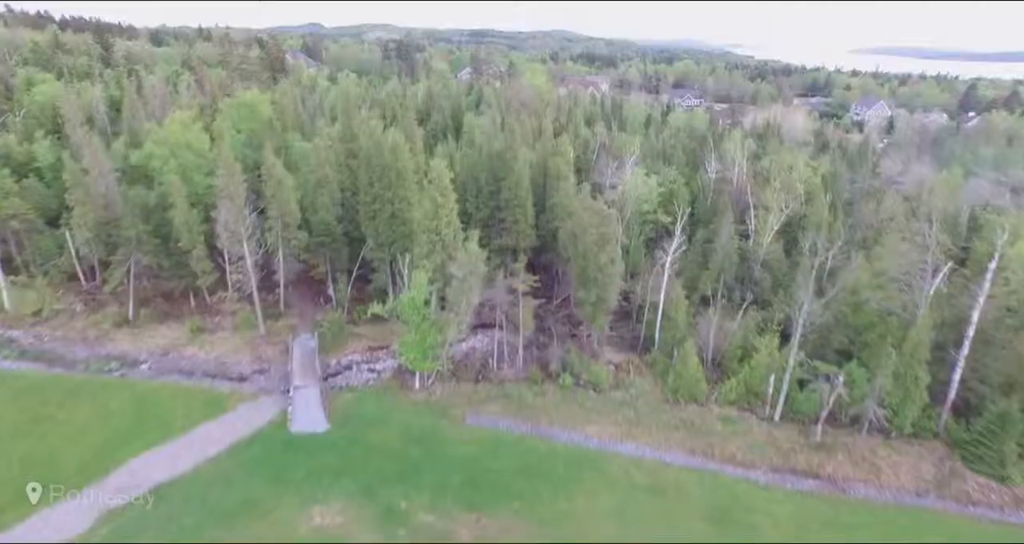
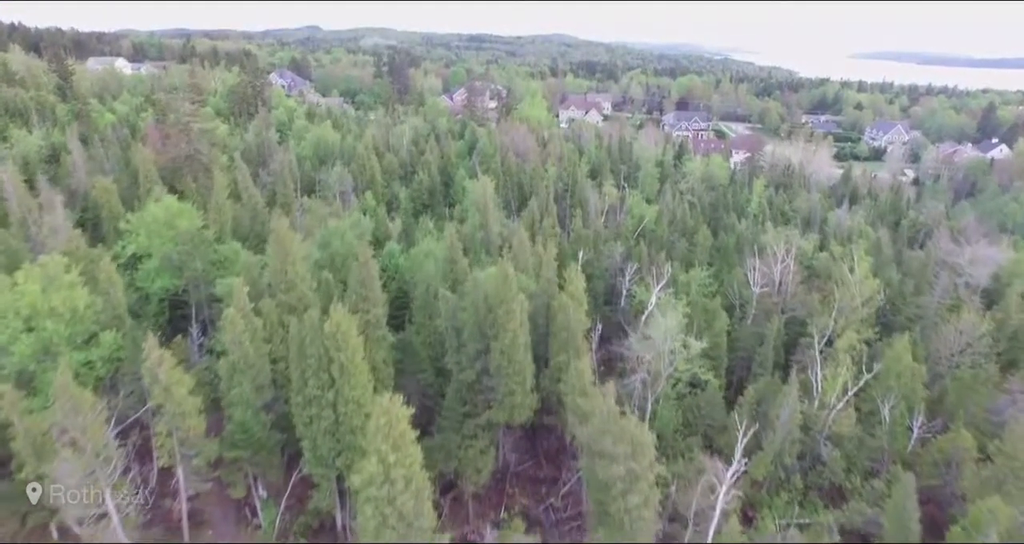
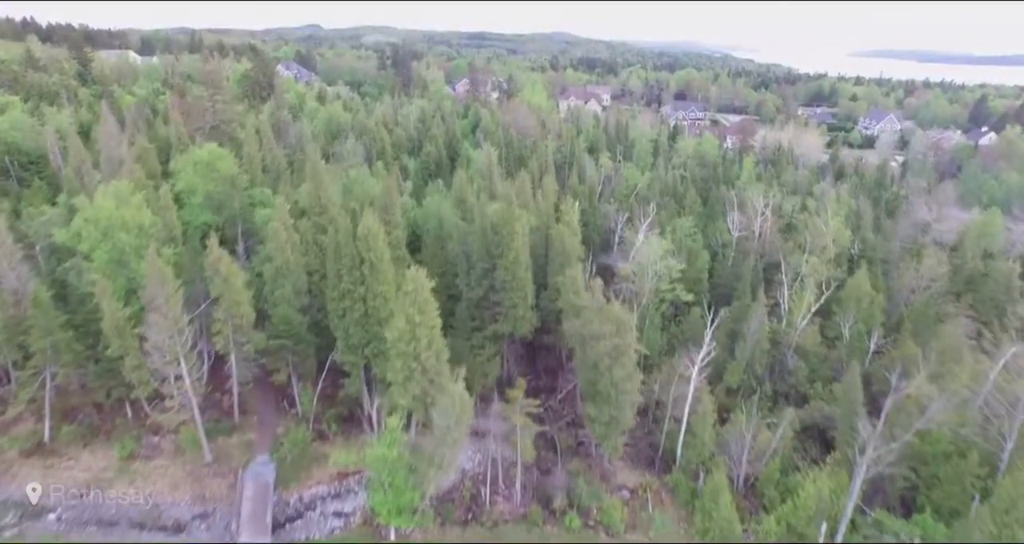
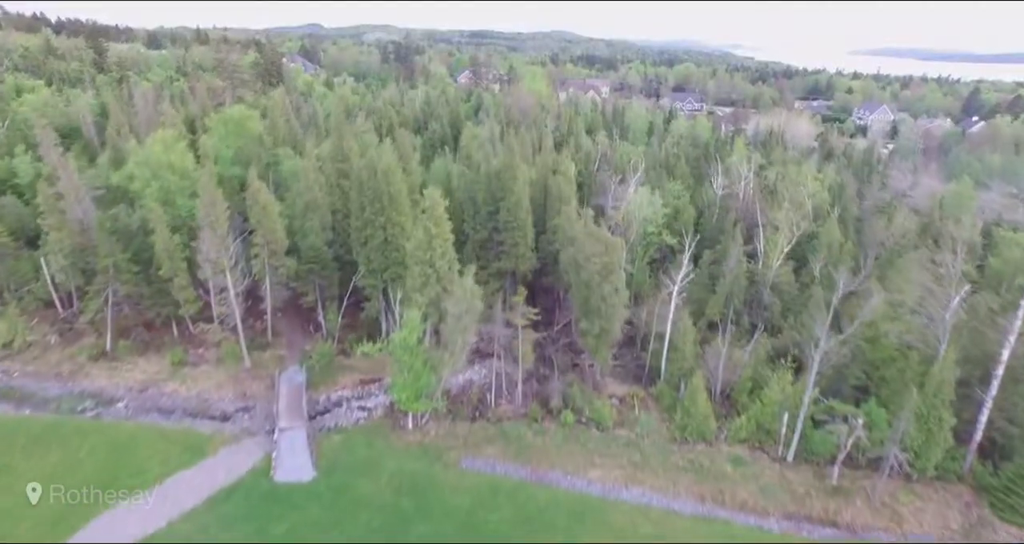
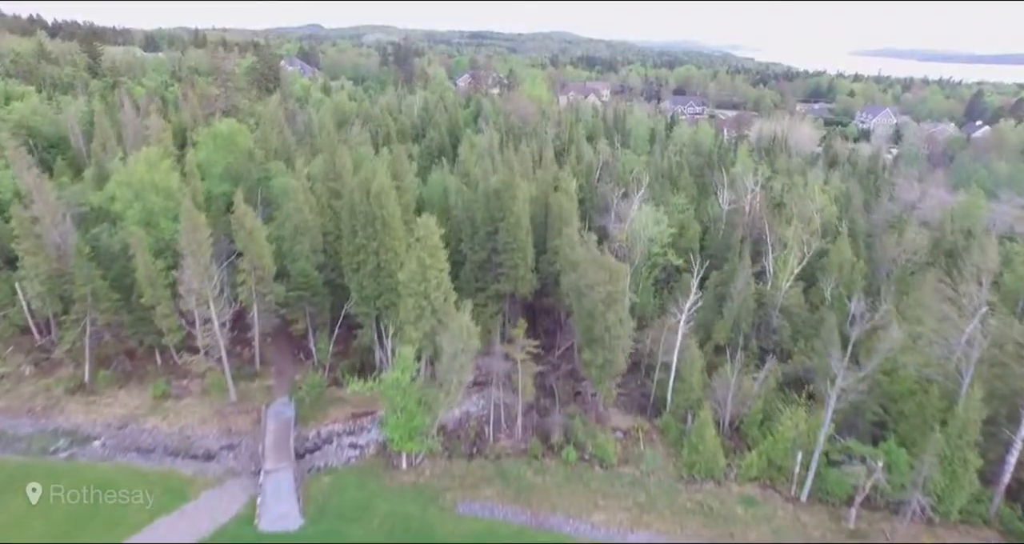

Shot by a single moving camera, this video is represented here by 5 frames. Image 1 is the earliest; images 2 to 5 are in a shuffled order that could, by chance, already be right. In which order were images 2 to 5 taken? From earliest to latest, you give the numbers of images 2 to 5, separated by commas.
4, 5, 3, 2
